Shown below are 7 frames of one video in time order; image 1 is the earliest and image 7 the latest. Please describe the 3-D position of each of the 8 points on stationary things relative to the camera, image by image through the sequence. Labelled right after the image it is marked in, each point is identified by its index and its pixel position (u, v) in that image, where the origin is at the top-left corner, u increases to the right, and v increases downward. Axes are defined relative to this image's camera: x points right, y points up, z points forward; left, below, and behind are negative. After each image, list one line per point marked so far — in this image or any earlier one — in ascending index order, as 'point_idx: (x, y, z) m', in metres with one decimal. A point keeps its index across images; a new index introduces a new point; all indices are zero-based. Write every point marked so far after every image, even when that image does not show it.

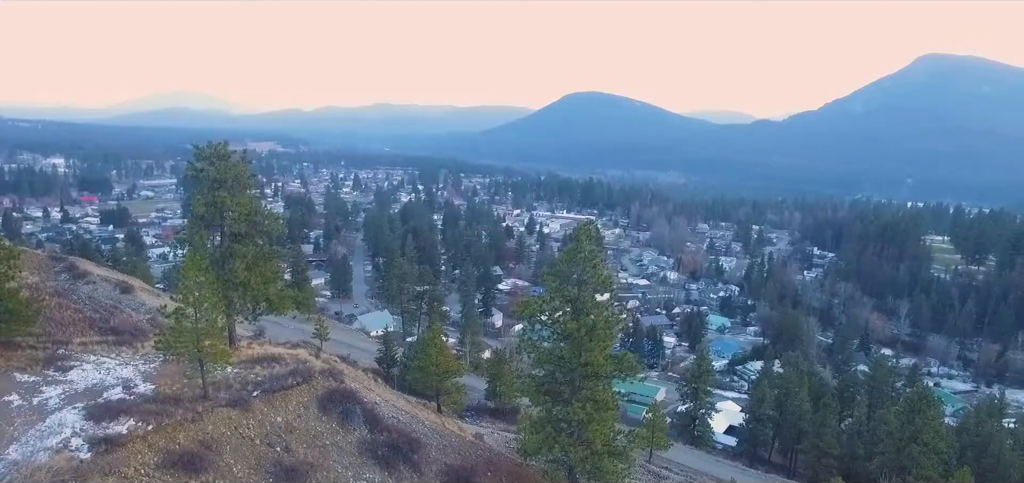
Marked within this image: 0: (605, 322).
0: (+0.9, -0.8, +5.9) m
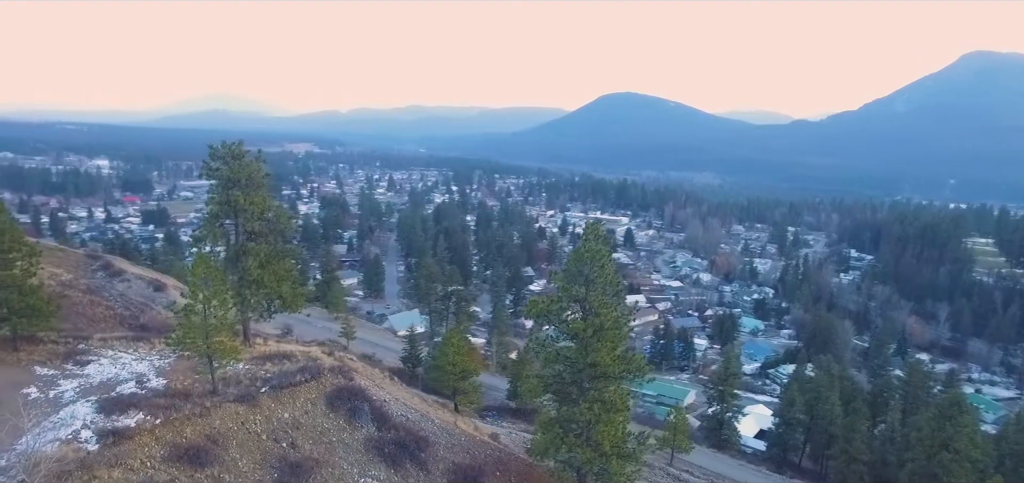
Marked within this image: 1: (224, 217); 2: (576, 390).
0: (+0.9, -0.7, +5.8) m
1: (-3.0, +0.2, +6.6) m
2: (+0.6, -1.4, +6.0) m
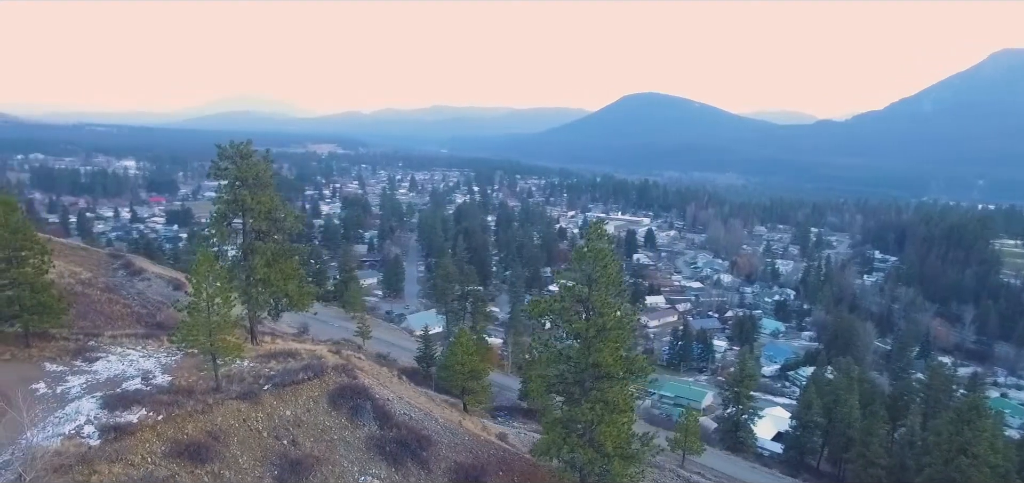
0: (+0.9, -0.7, +5.8) m
1: (-2.9, +0.3, +6.7) m
2: (+0.6, -1.4, +6.0) m
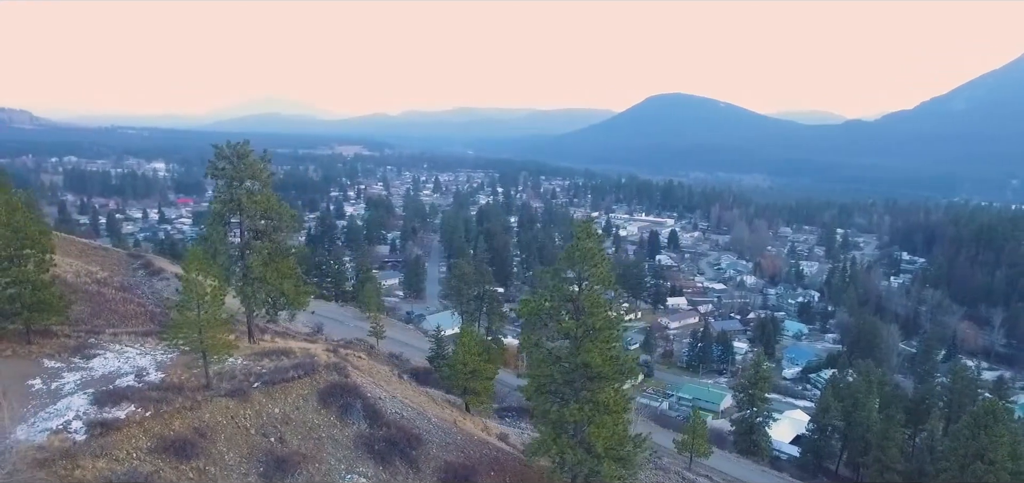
0: (+0.9, -0.7, +5.7) m
1: (-3.0, +0.3, +6.8) m
2: (+0.5, -1.4, +5.9) m
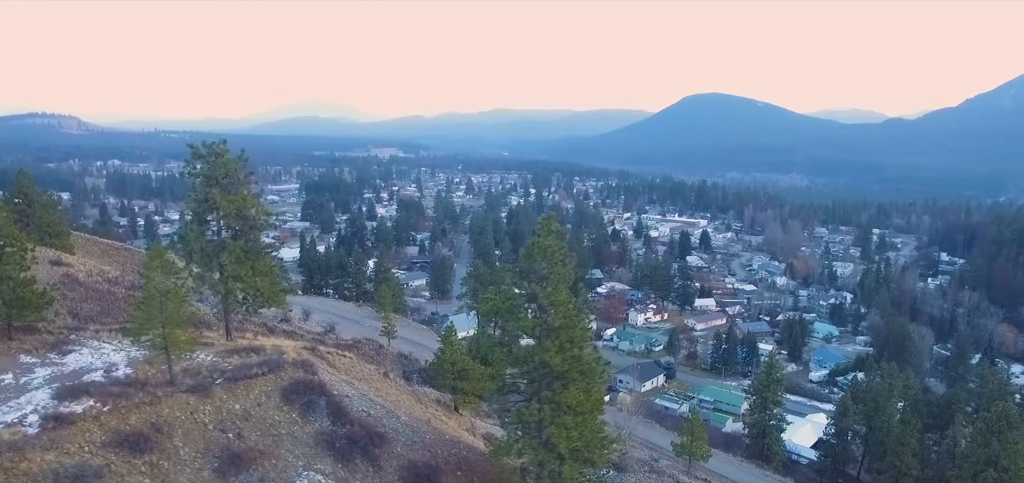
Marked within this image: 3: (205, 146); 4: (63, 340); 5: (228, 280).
0: (+0.5, -0.7, +5.7) m
1: (-3.3, +0.3, +6.9) m
2: (+0.2, -1.3, +5.9) m
3: (-3.2, +1.0, +6.8) m
4: (-4.6, -1.0, +6.6) m
5: (-3.1, -0.4, +7.0) m
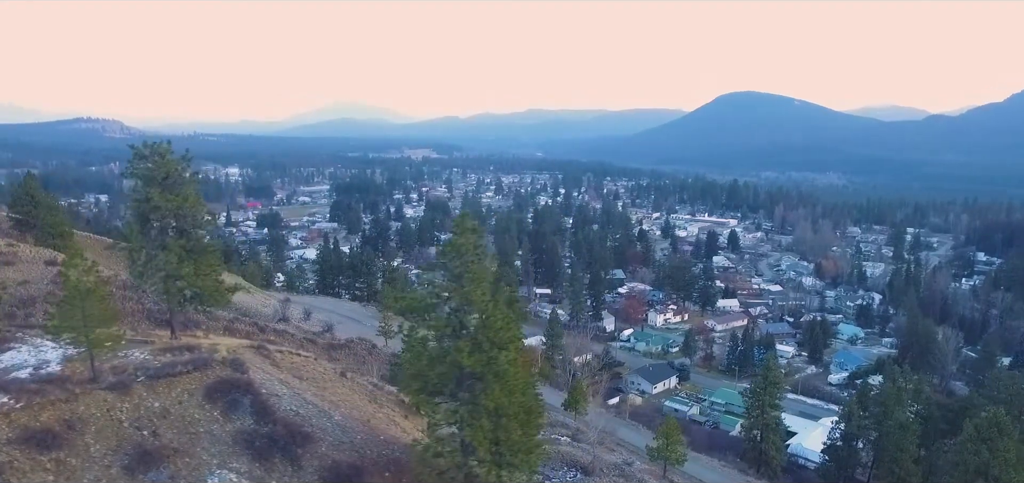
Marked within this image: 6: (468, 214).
0: (-0.2, -0.7, +5.6) m
1: (-3.9, +0.3, +6.9) m
2: (-0.5, -1.3, +5.8) m
3: (-3.9, +1.0, +6.9) m
4: (-5.2, -1.0, +6.7) m
5: (-3.7, -0.4, +7.0) m
6: (-0.3, +0.2, +5.8) m
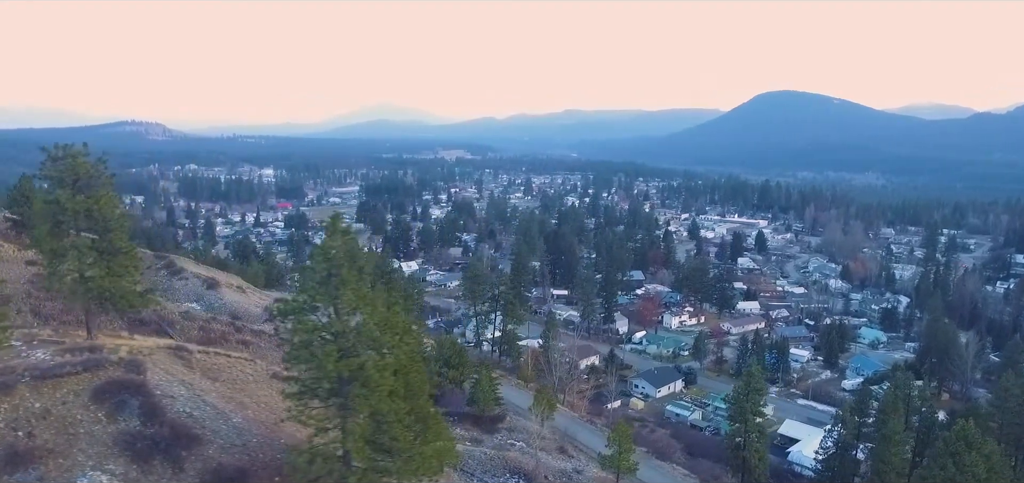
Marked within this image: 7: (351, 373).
0: (-1.2, -0.7, +5.5) m
1: (-4.9, +0.3, +7.0) m
2: (-1.5, -1.4, +5.7) m
3: (-4.9, +1.0, +6.9) m
4: (-6.2, -1.0, +6.8) m
5: (-4.7, -0.4, +7.1) m
6: (-1.3, +0.2, +5.7) m
7: (-1.2, -1.1, +5.5) m
